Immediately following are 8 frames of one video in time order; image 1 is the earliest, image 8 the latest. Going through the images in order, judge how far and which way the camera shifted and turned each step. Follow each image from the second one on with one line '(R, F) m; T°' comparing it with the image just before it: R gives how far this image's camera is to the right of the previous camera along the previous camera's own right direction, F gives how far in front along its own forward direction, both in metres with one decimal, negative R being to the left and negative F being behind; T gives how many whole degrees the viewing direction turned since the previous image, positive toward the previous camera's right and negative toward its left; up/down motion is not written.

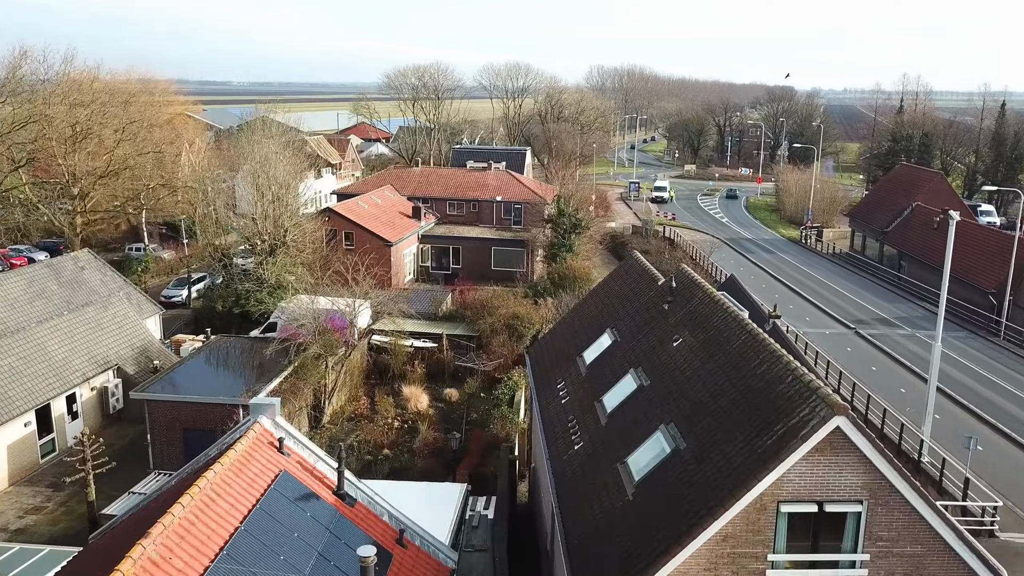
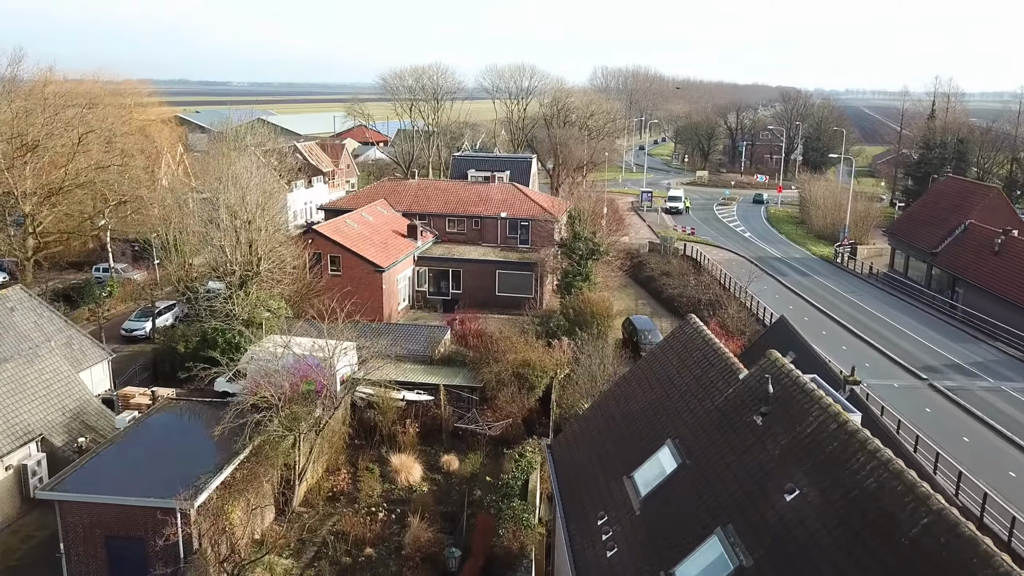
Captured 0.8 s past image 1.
(-0.3, +4.4) m; 0°
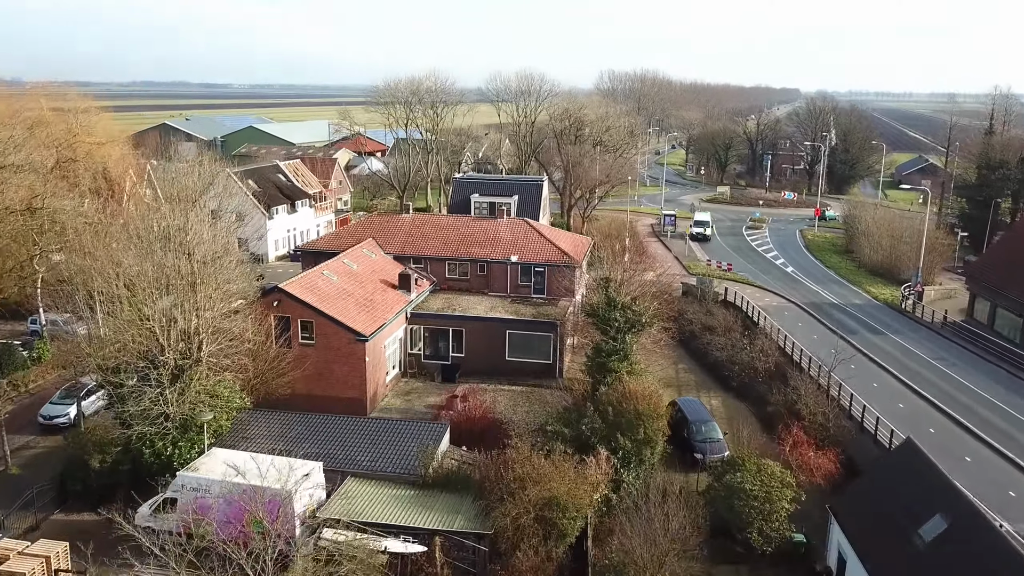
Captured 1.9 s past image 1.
(-0.5, +6.7) m; 0°
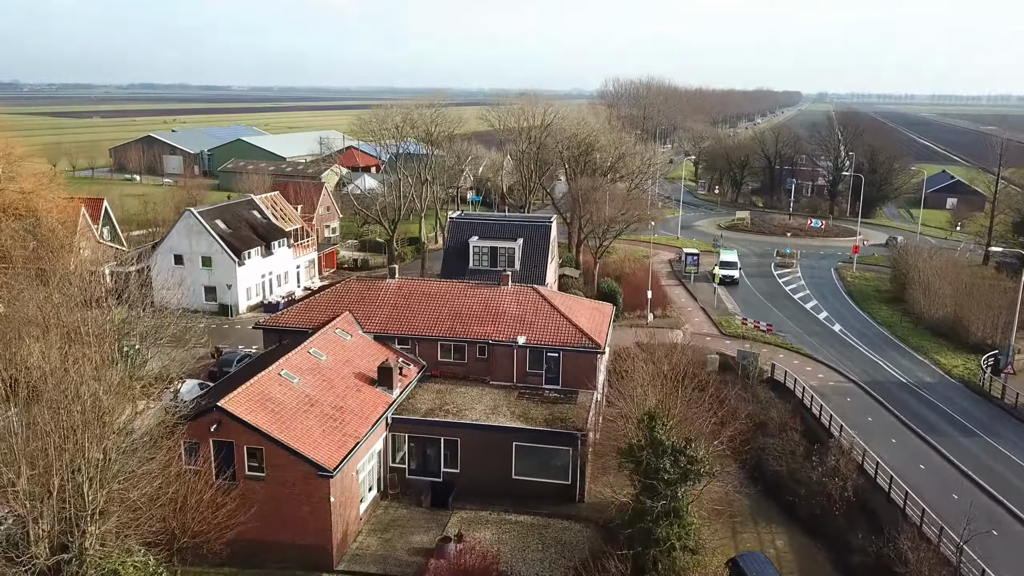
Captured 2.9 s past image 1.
(-0.2, +6.3) m; 0°
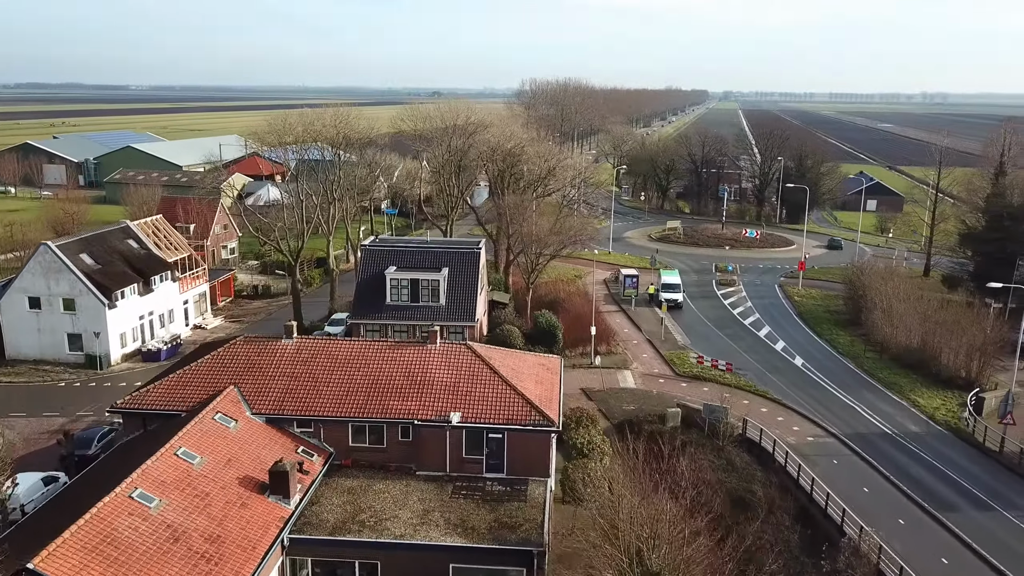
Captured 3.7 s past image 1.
(-0.3, +5.5) m; +6°
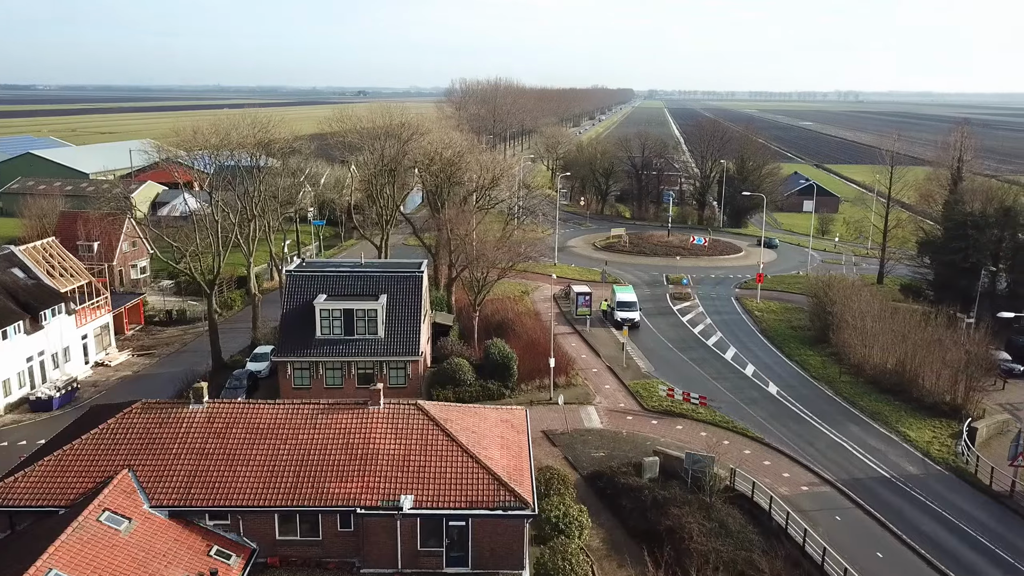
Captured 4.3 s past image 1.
(-0.6, +3.9) m; +5°
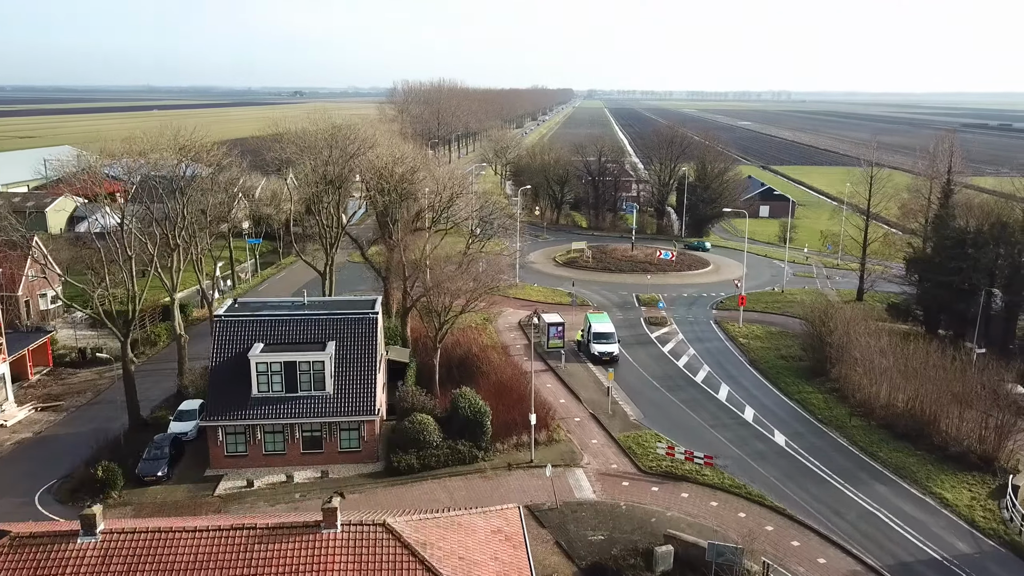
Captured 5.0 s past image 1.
(-1.0, +4.7) m; +4°
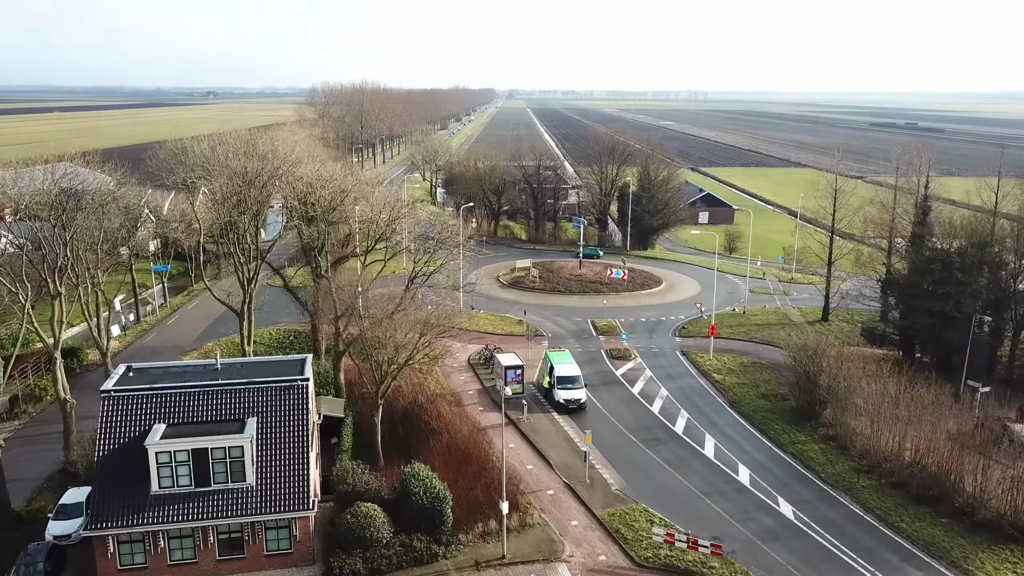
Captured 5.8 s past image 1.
(-1.1, +5.0) m; +5°
